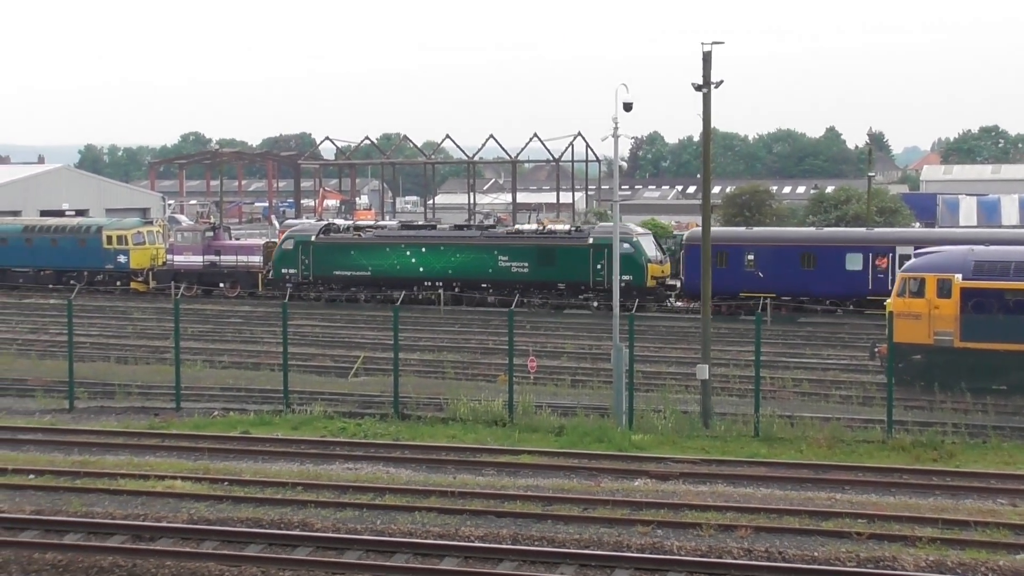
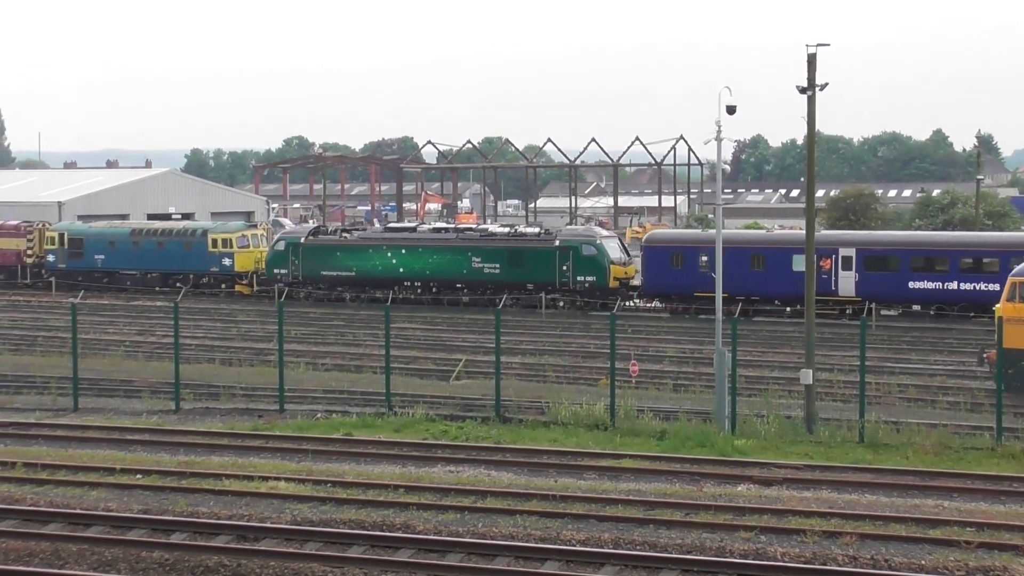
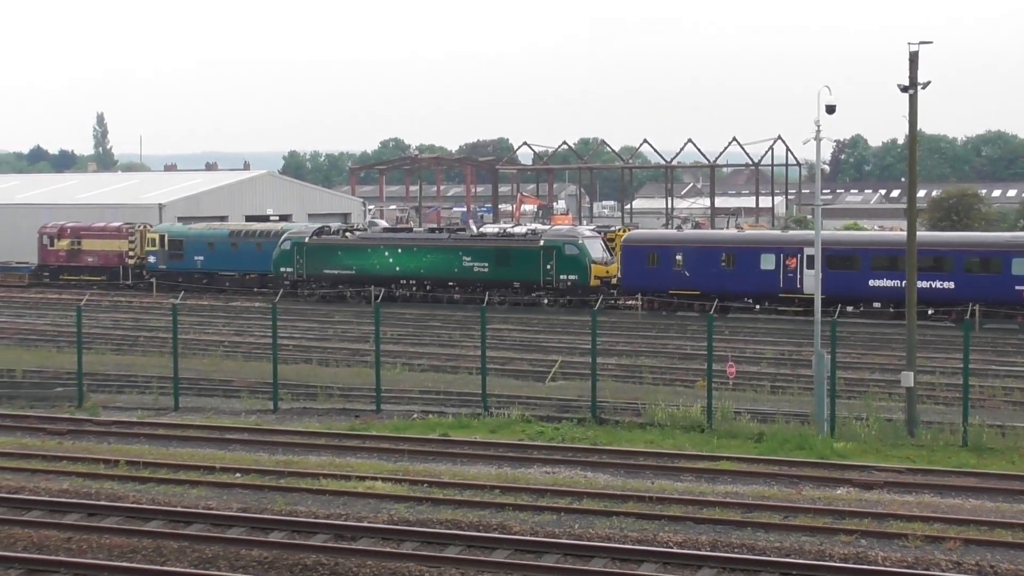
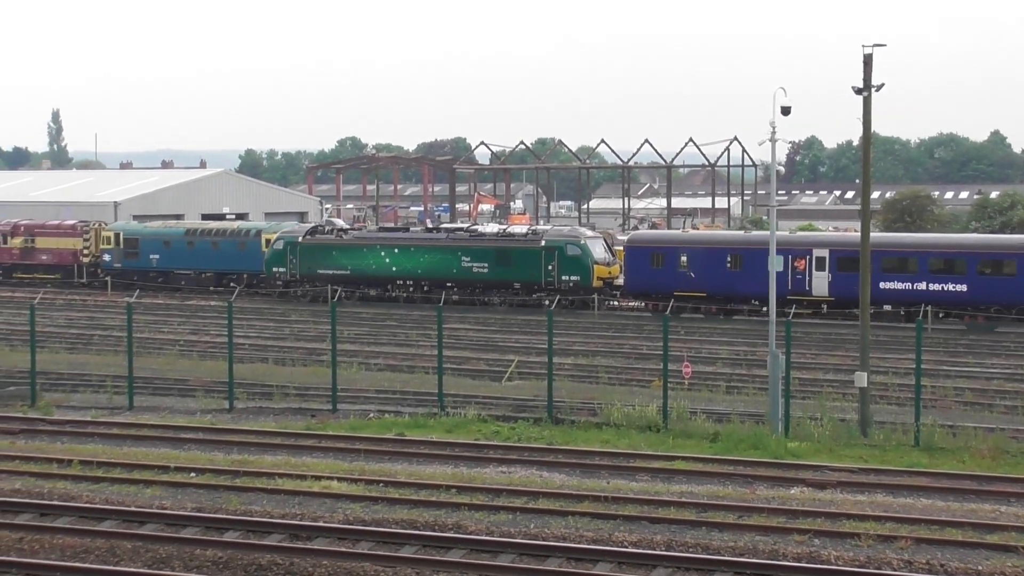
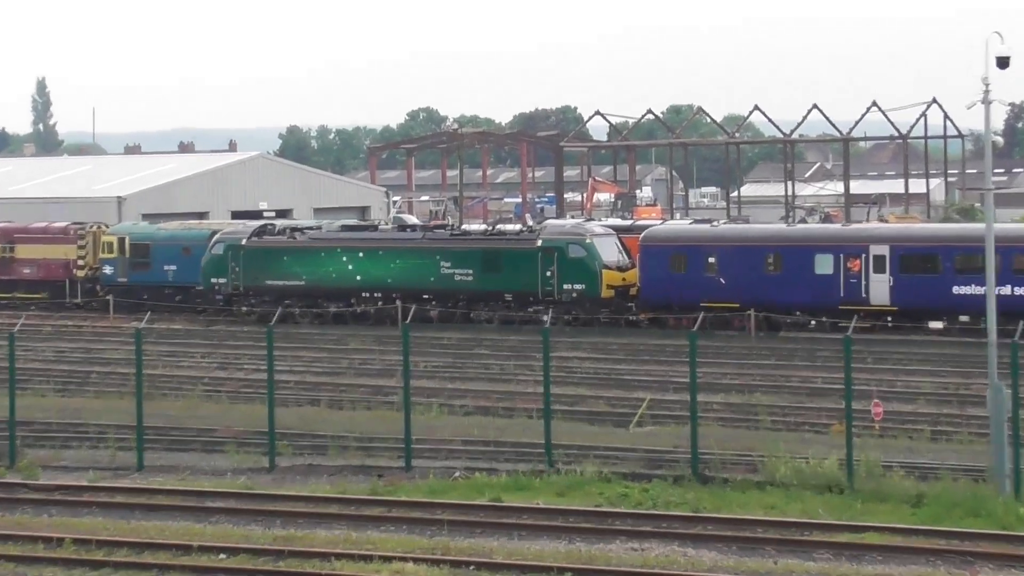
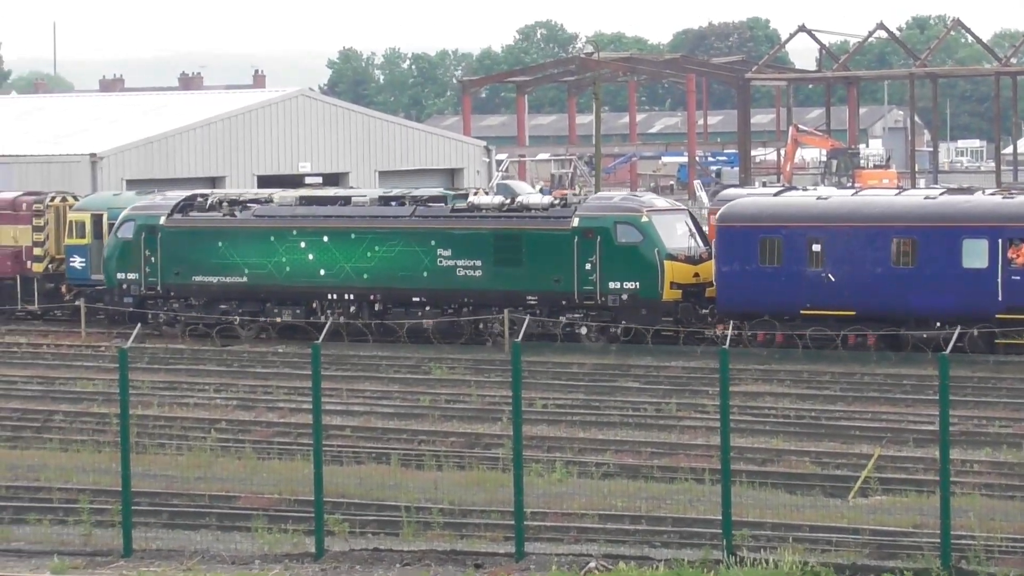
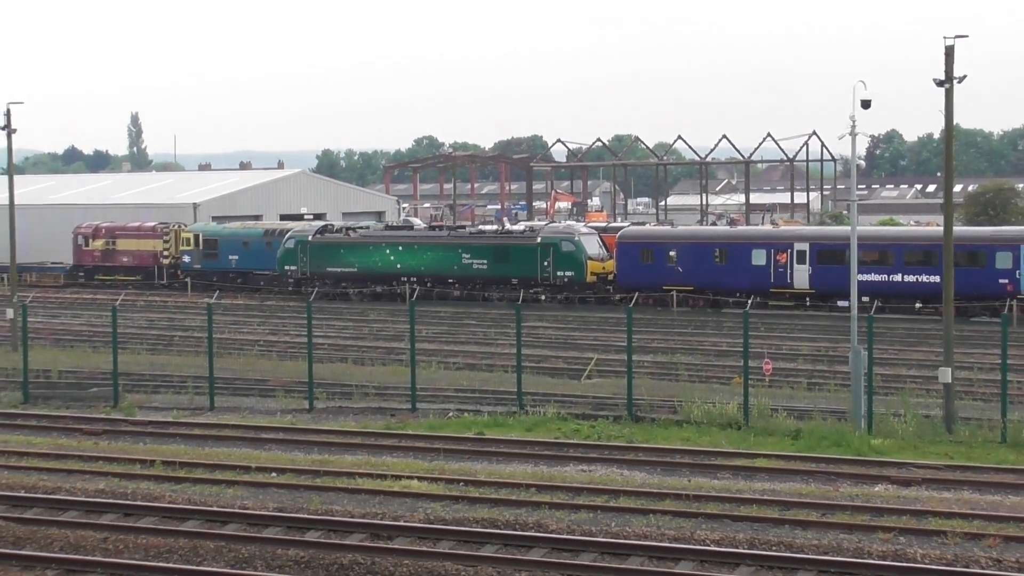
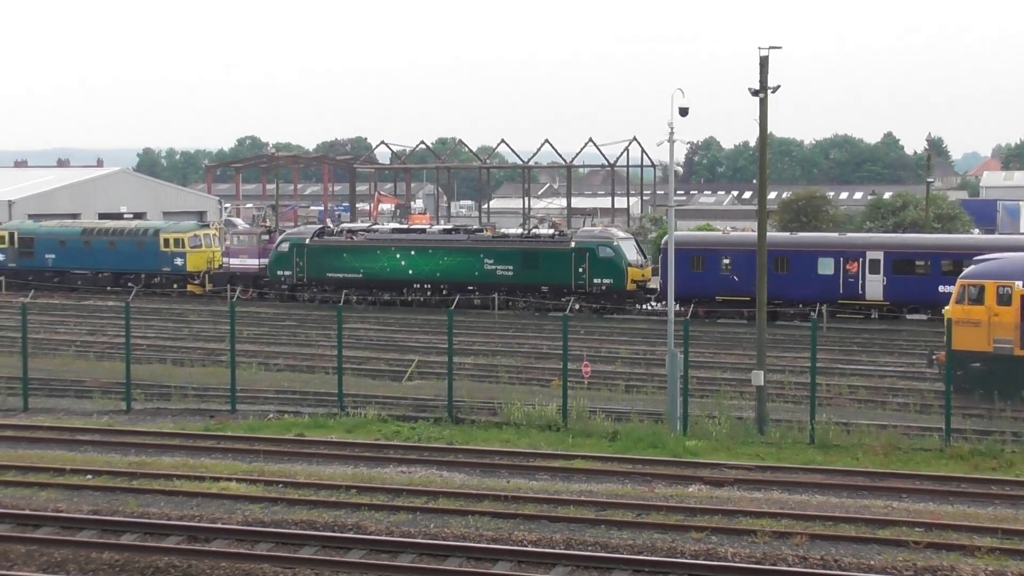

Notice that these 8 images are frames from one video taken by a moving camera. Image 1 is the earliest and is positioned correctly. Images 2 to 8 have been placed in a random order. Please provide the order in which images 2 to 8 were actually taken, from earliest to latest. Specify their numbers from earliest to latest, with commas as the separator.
8, 2, 4, 3, 7, 5, 6
